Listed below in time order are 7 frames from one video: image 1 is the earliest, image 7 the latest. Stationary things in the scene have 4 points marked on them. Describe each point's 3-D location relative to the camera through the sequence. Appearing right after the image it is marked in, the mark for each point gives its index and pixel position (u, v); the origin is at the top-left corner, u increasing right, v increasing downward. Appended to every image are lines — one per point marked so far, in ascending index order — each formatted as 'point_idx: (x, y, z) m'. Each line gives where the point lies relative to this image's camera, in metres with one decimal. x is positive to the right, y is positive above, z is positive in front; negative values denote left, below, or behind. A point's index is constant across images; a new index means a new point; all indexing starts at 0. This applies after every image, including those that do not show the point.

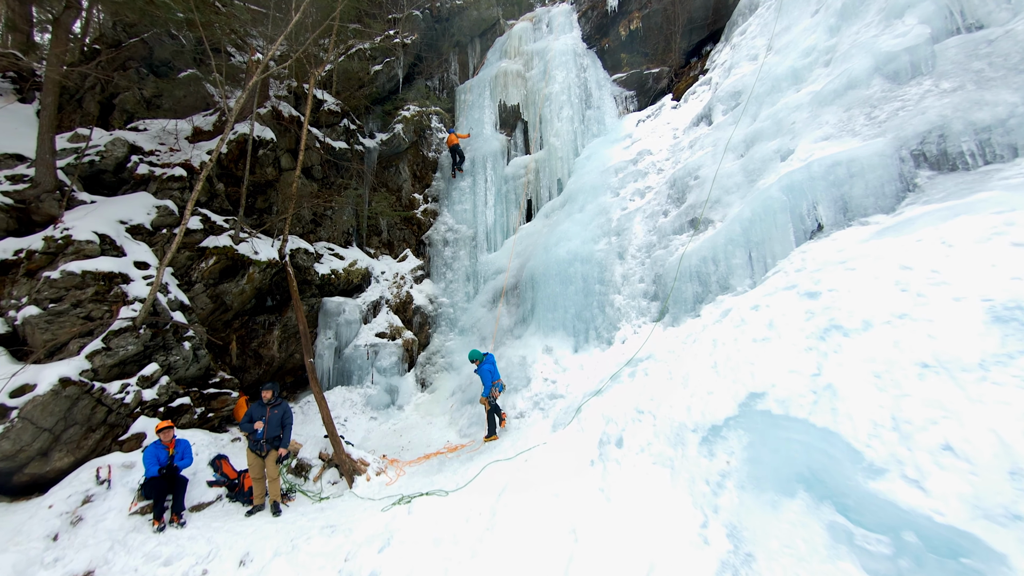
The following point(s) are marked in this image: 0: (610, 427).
0: (+1.0, -1.4, +4.1) m
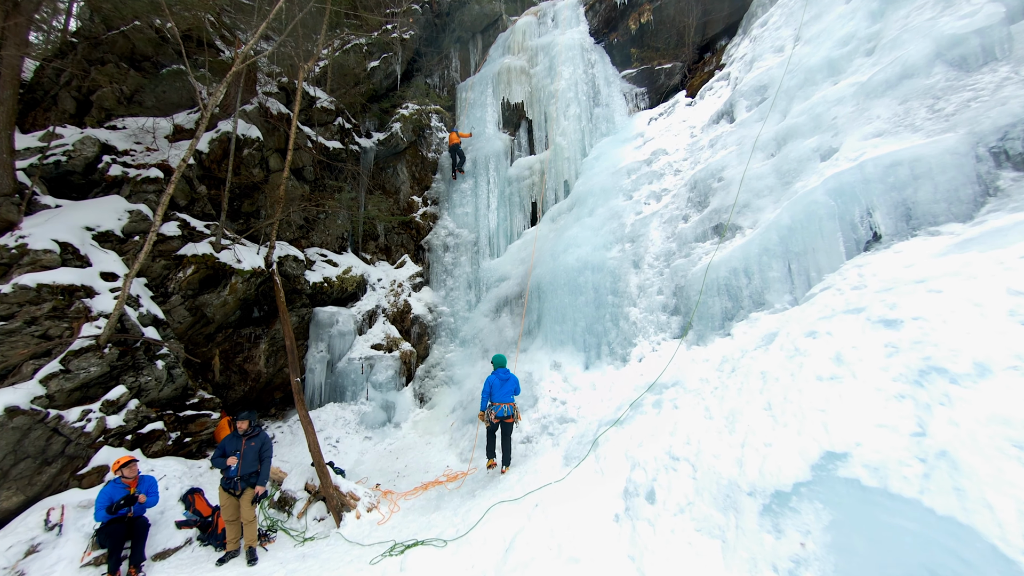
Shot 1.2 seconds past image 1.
0: (+1.1, -1.6, +3.4) m
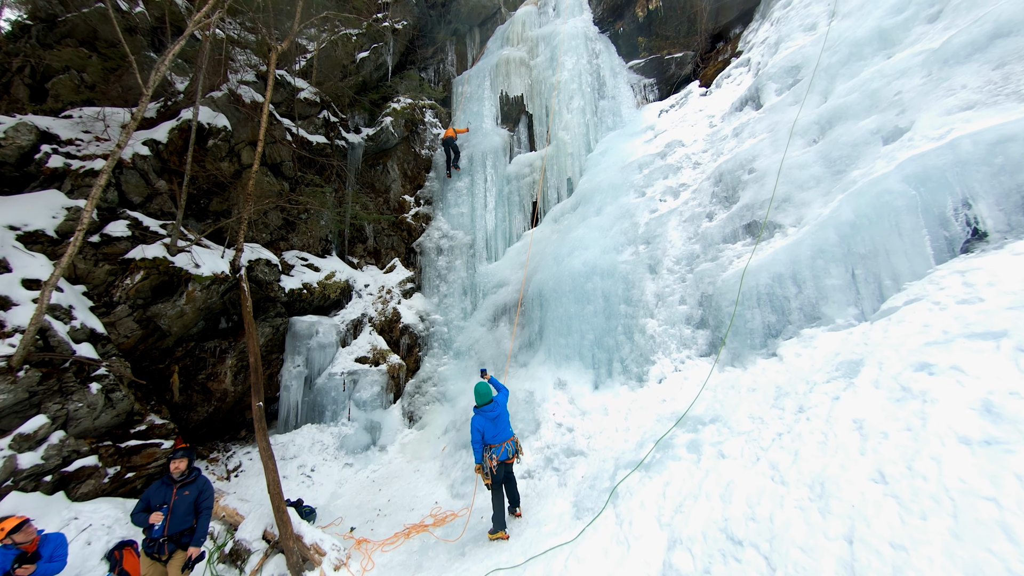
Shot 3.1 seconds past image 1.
0: (+1.1, -1.7, +2.5) m
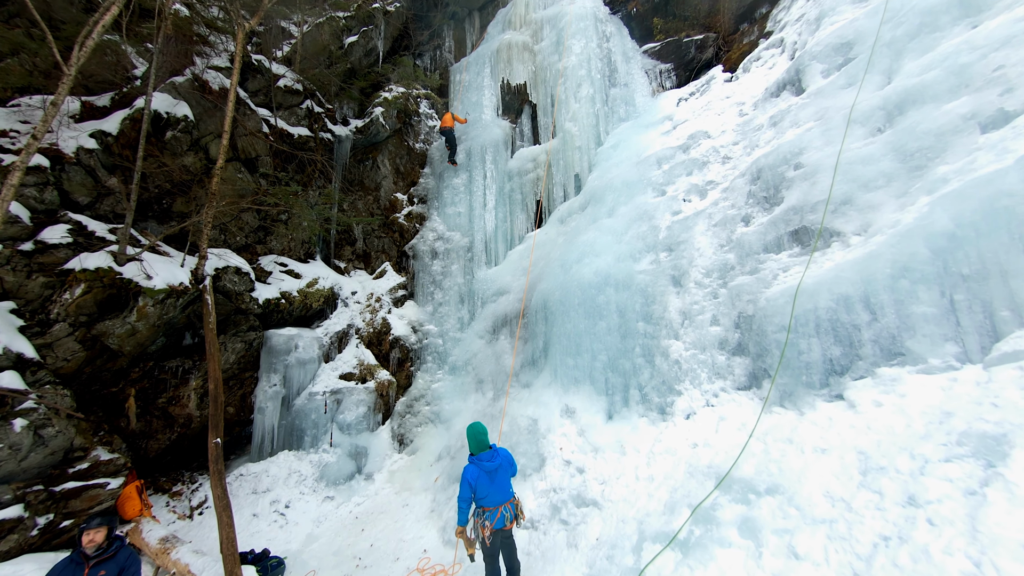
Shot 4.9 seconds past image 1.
0: (+1.1, -2.0, +1.7) m
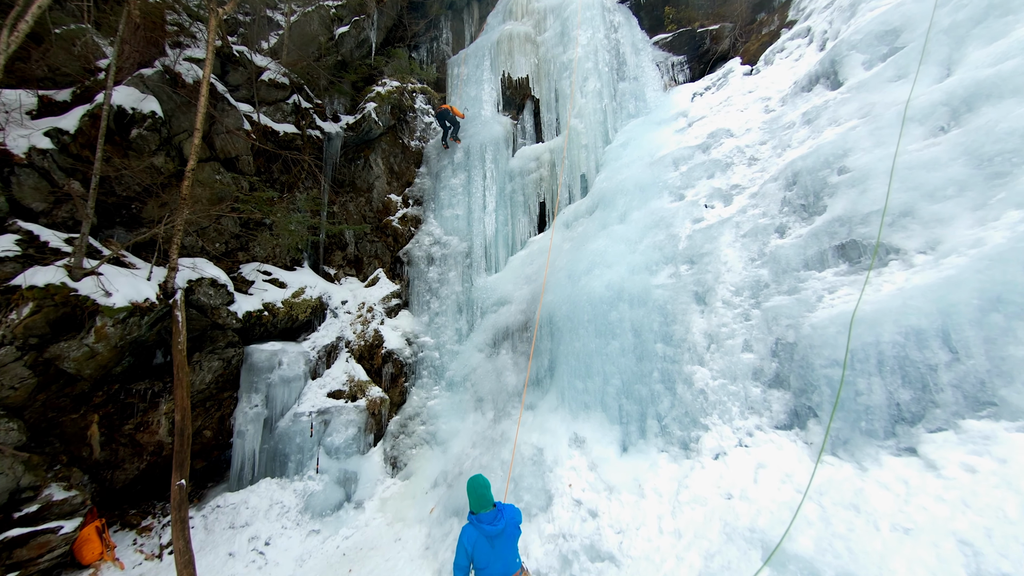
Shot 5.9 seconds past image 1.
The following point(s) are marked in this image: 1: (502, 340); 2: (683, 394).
0: (+1.1, -2.2, +1.2) m
1: (-0.2, -0.9, +7.0) m
2: (+1.9, -1.1, +4.3) m
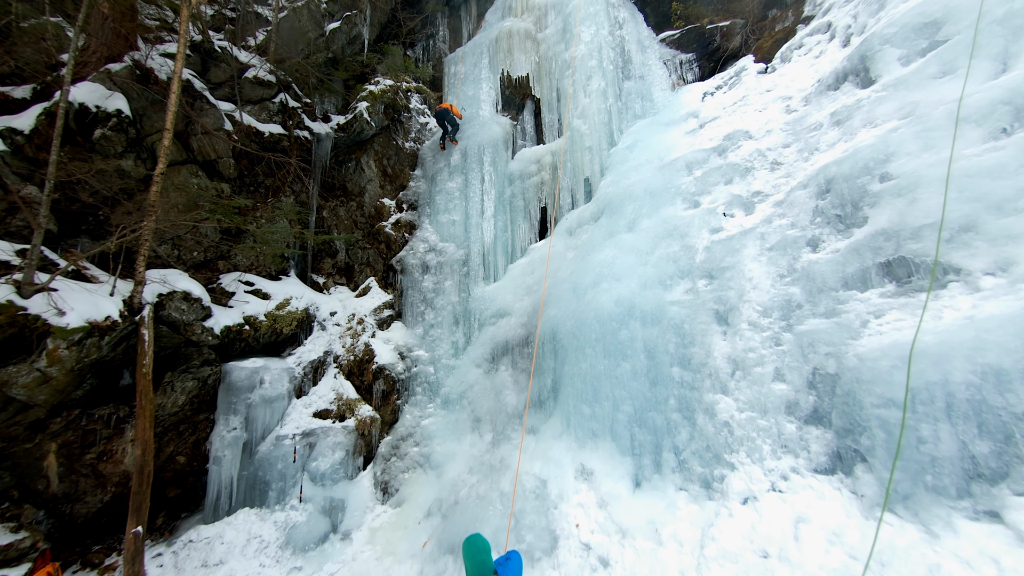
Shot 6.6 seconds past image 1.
0: (+1.1, -2.4, +0.7) m
1: (-0.2, -1.1, +6.6) m
2: (+1.9, -1.3, +3.8) m
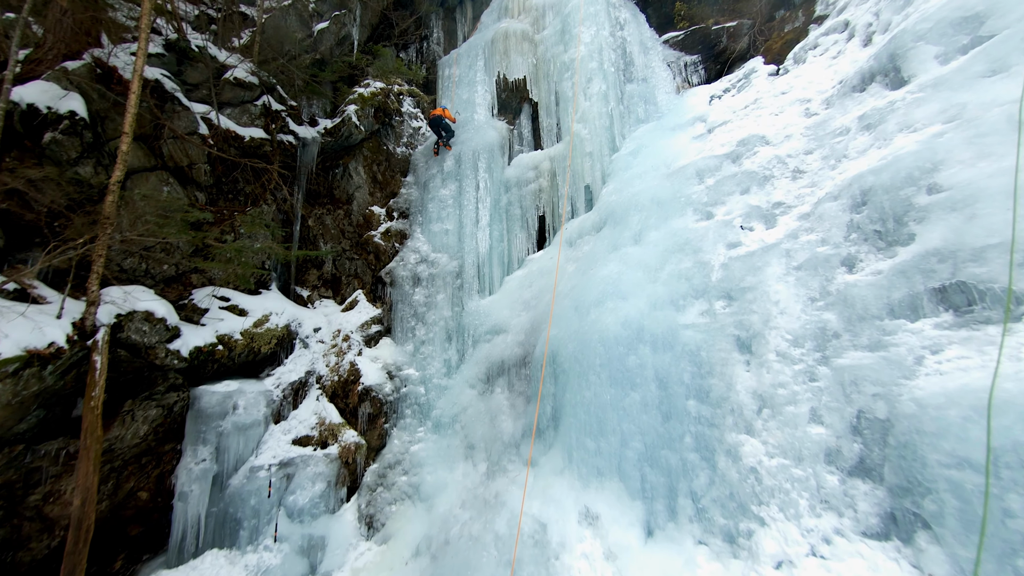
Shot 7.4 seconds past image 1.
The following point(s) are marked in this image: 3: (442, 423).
0: (+1.1, -2.6, +0.2) m
1: (-0.2, -1.4, +6.1) m
2: (+1.8, -1.6, +3.3) m
3: (-1.1, -2.2, +6.2) m
